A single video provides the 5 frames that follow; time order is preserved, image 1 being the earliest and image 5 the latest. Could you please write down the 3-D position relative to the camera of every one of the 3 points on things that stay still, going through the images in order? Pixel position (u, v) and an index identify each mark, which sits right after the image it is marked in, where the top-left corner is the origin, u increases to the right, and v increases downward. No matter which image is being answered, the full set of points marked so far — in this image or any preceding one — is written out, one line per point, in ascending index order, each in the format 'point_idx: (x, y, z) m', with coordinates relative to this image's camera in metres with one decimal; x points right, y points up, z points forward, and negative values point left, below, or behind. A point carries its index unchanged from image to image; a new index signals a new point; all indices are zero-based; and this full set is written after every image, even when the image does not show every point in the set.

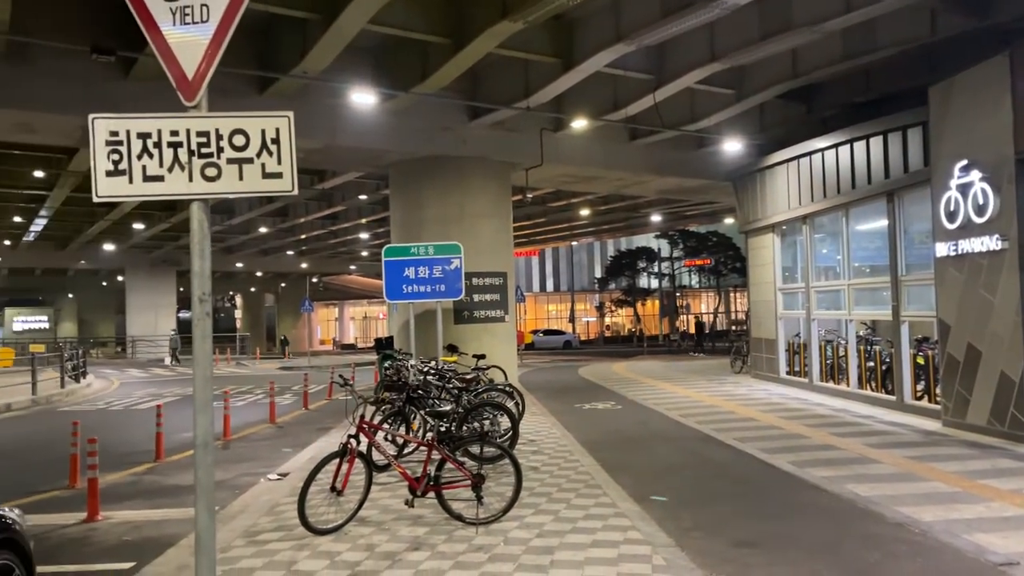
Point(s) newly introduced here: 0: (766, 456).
0: (+2.9, -2.0, +9.3) m
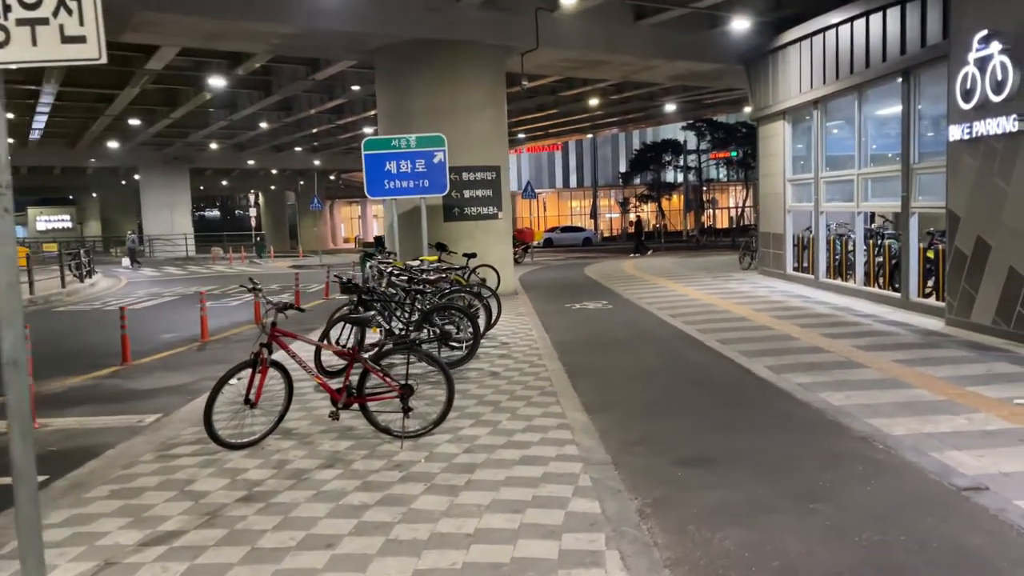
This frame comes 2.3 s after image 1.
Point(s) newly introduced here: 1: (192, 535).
0: (+2.5, -0.8, +8.6) m
1: (-1.7, -1.3, +4.3) m
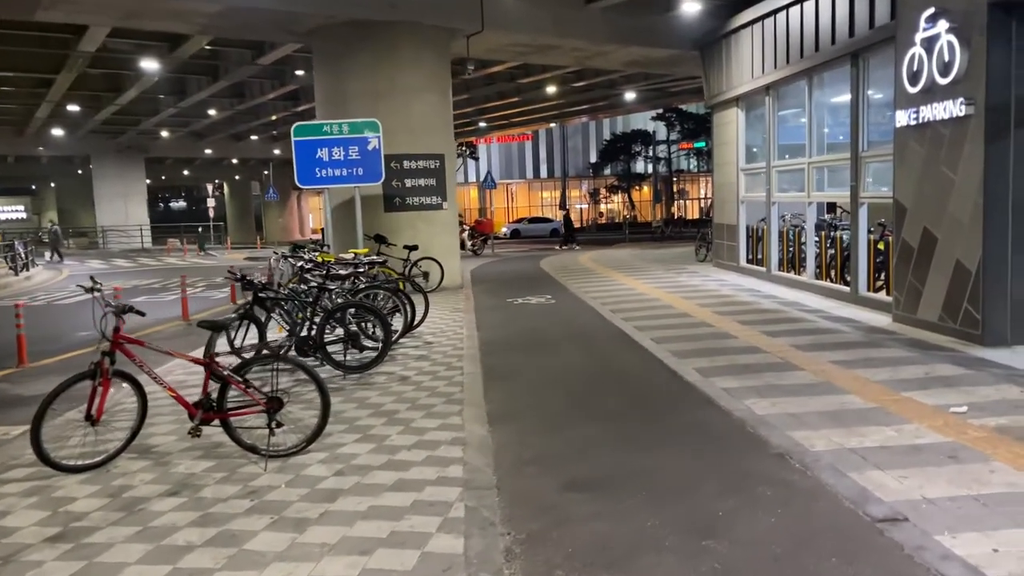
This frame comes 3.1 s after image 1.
0: (+1.6, -0.7, +8.0) m
1: (-2.5, -1.4, +3.6) m
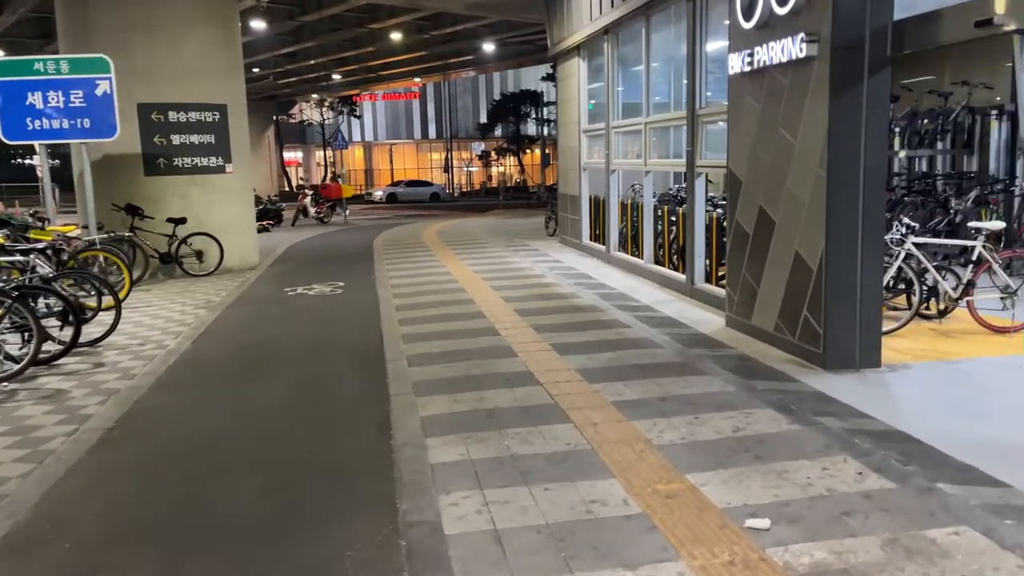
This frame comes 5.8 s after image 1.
0: (-0.8, -0.8, +5.6) m
1: (-4.3, -1.7, +0.8) m
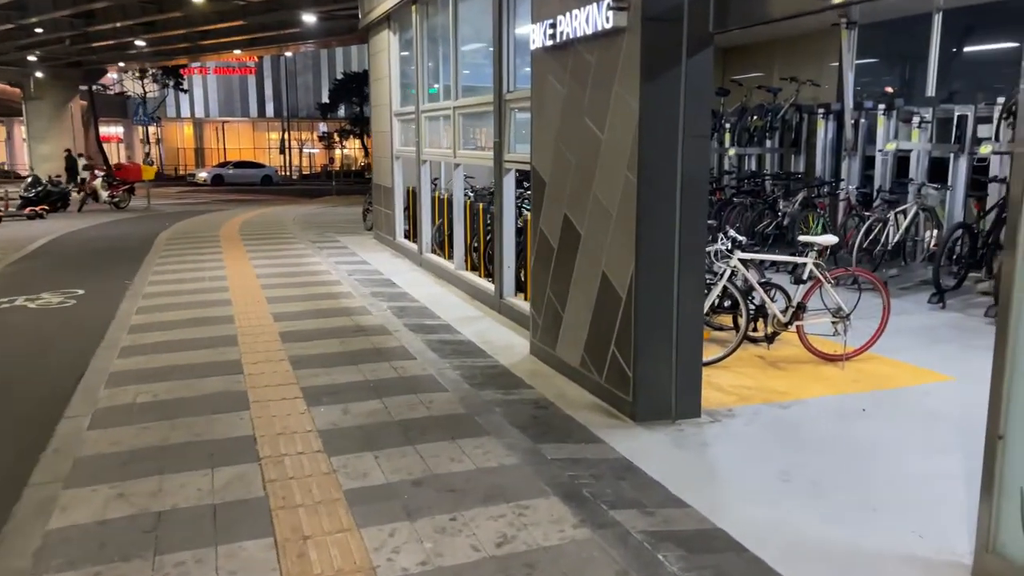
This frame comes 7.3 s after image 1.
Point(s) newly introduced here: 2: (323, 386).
0: (-2.3, -1.0, +3.8) m
1: (-4.9, -2.0, -1.6) m
2: (-1.3, -0.7, +5.6) m
